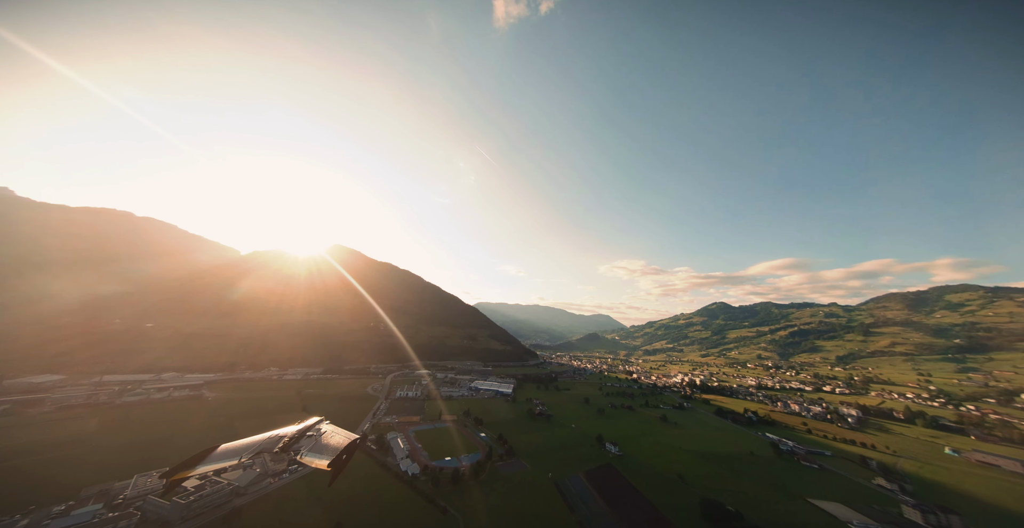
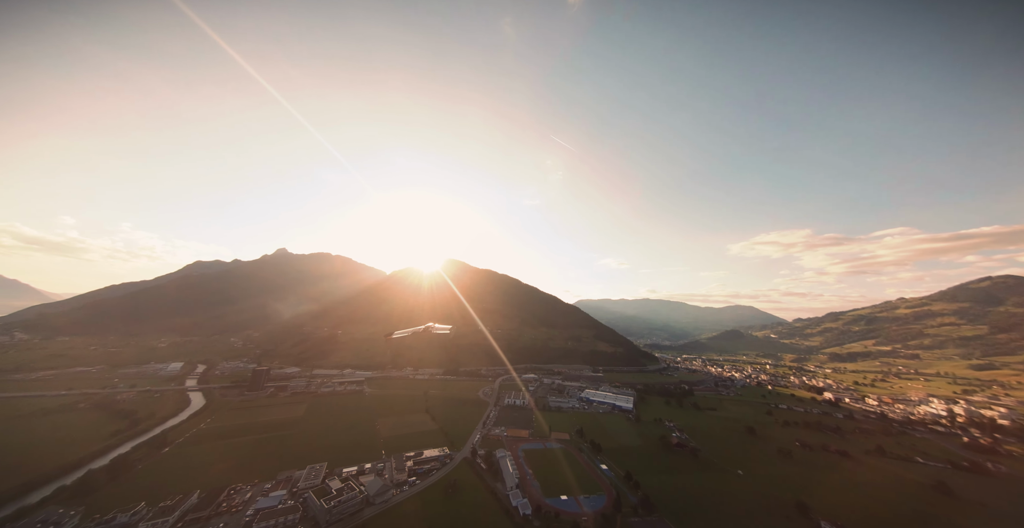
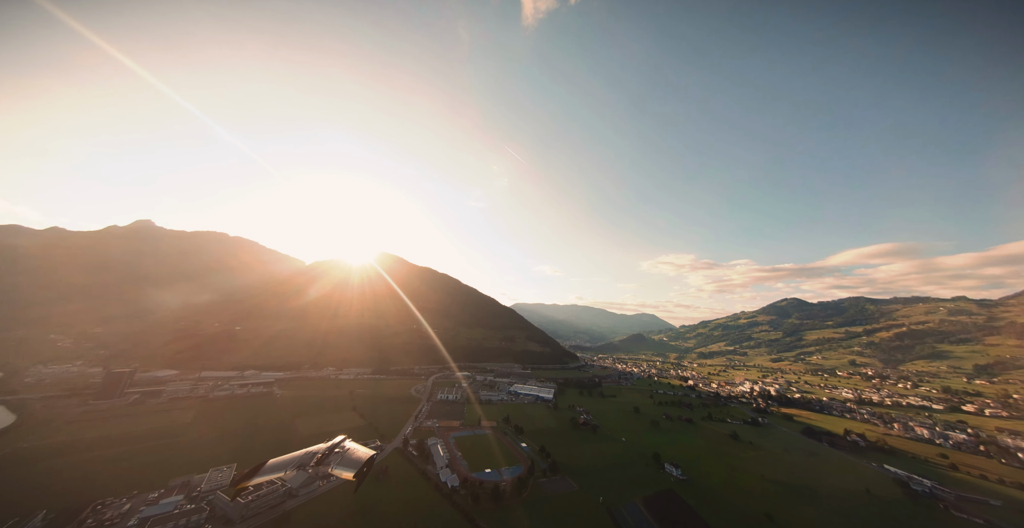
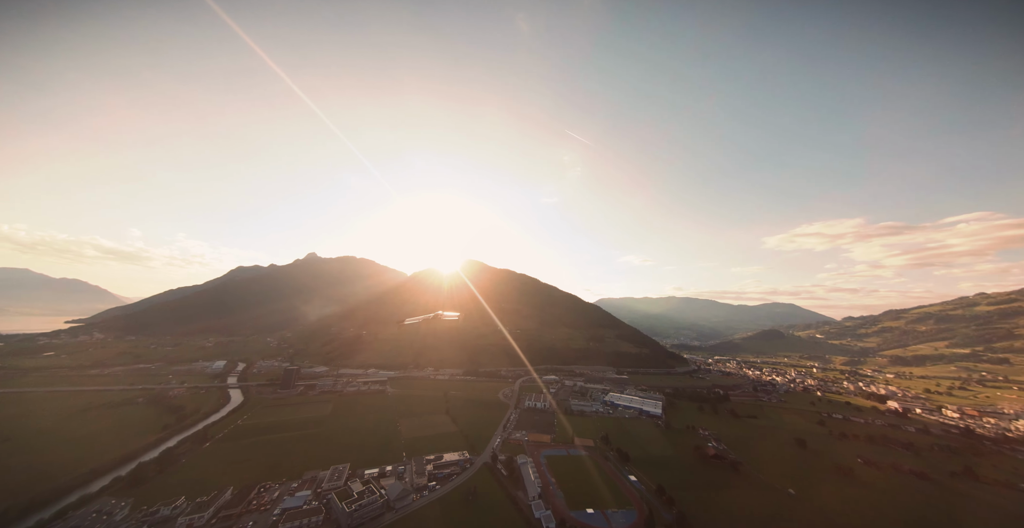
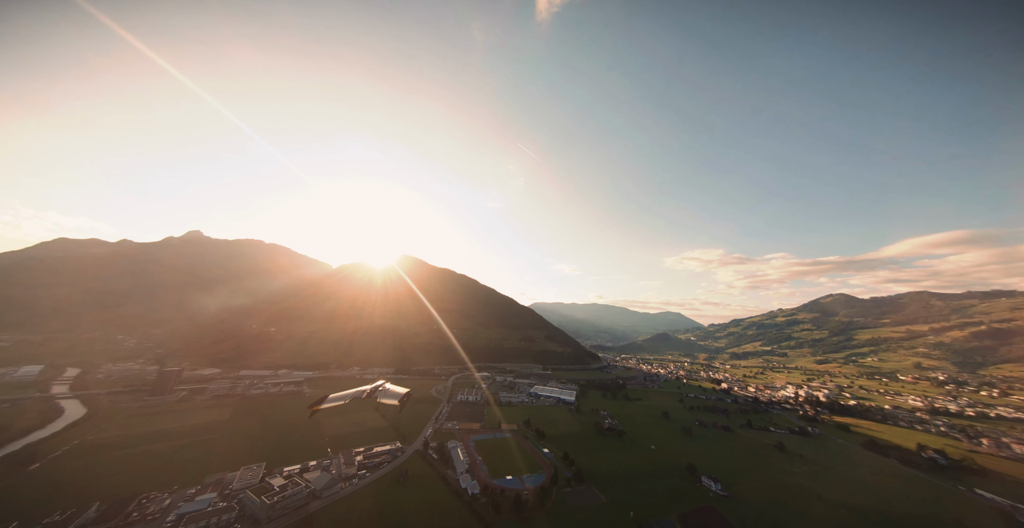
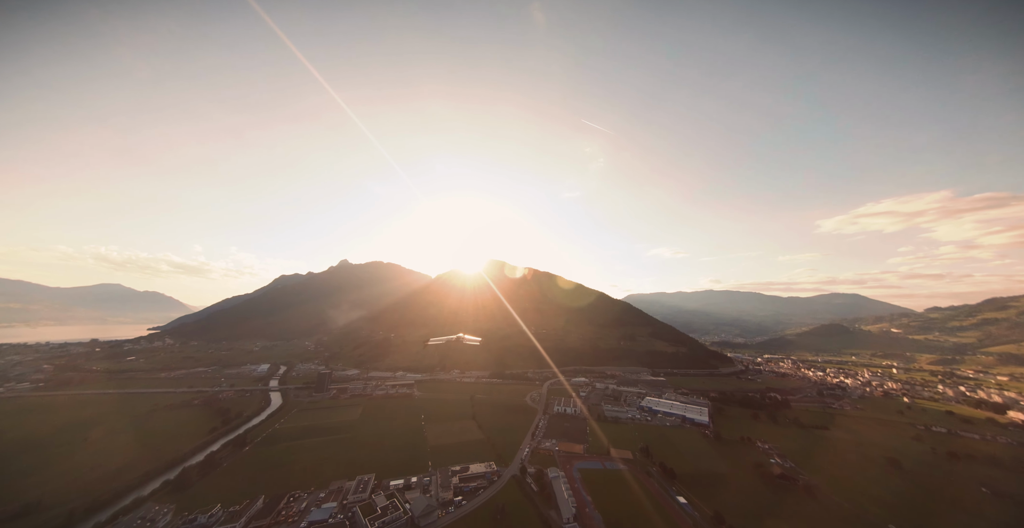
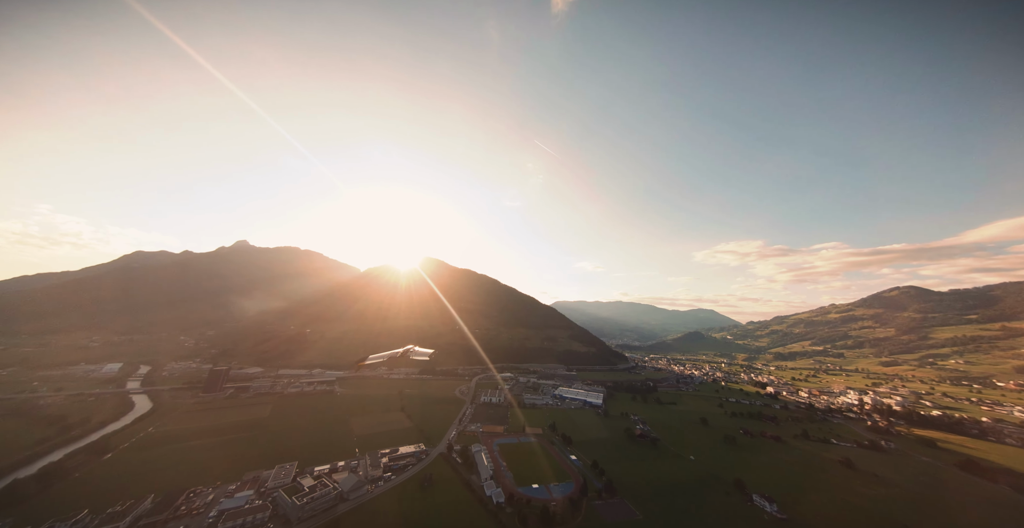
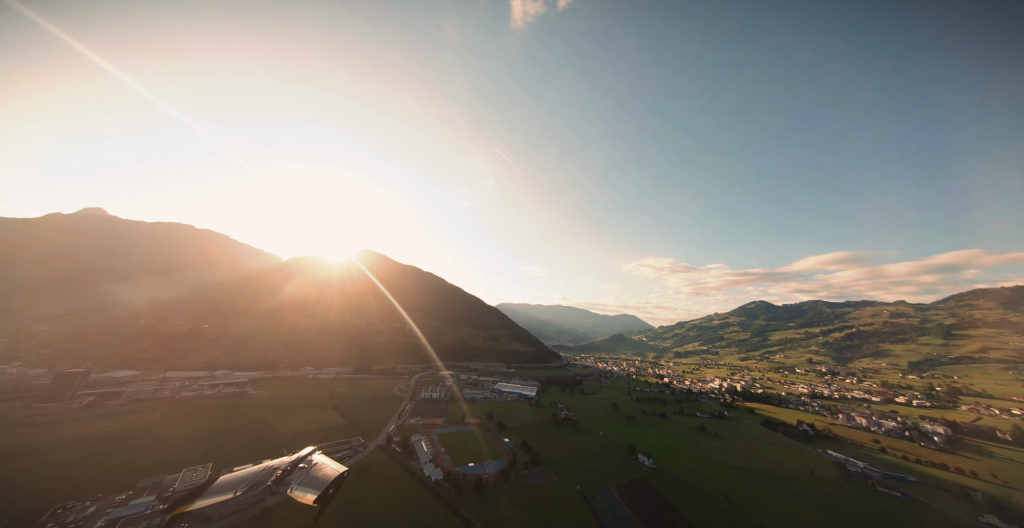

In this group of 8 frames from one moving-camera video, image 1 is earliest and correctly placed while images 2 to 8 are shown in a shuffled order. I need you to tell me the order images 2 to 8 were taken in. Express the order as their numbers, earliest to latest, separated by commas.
8, 3, 5, 7, 2, 4, 6
